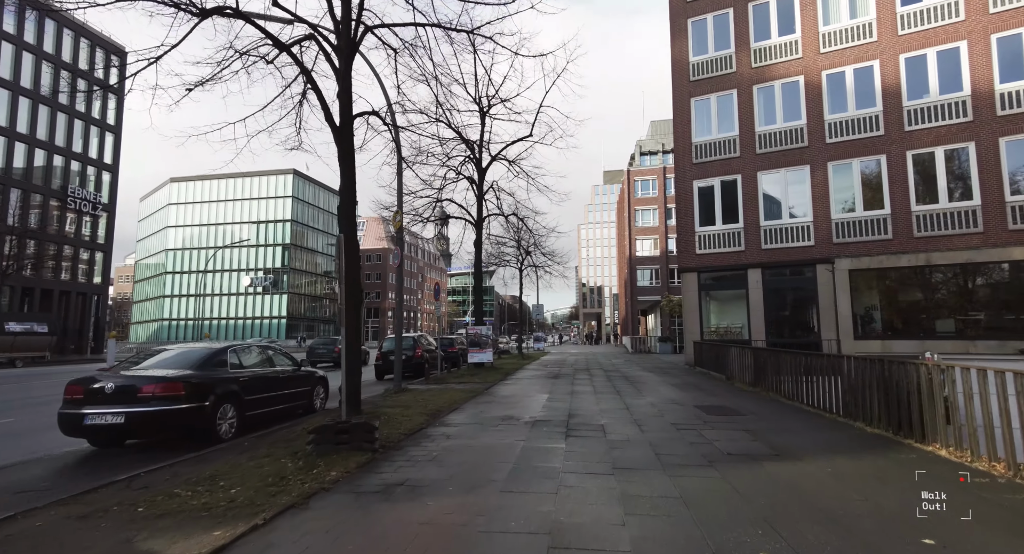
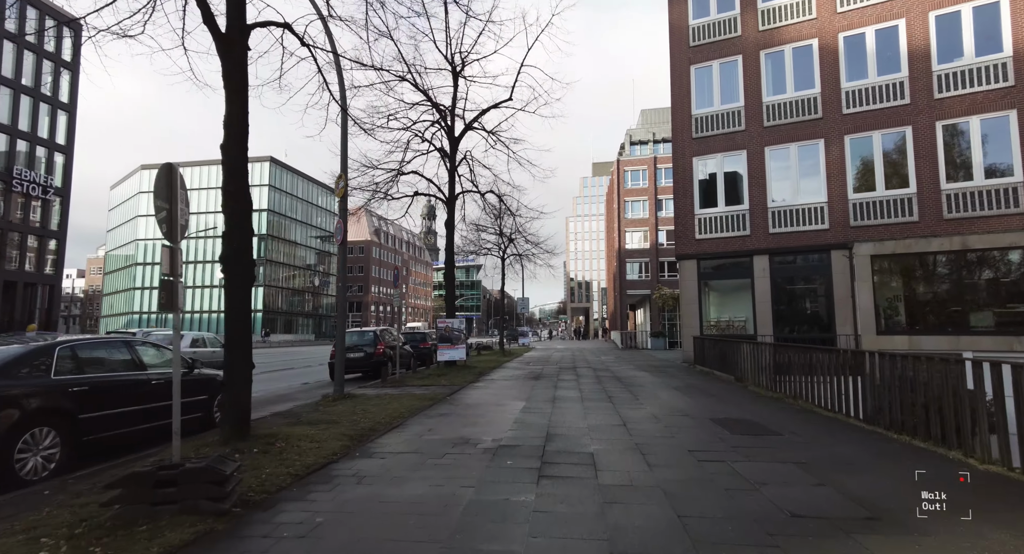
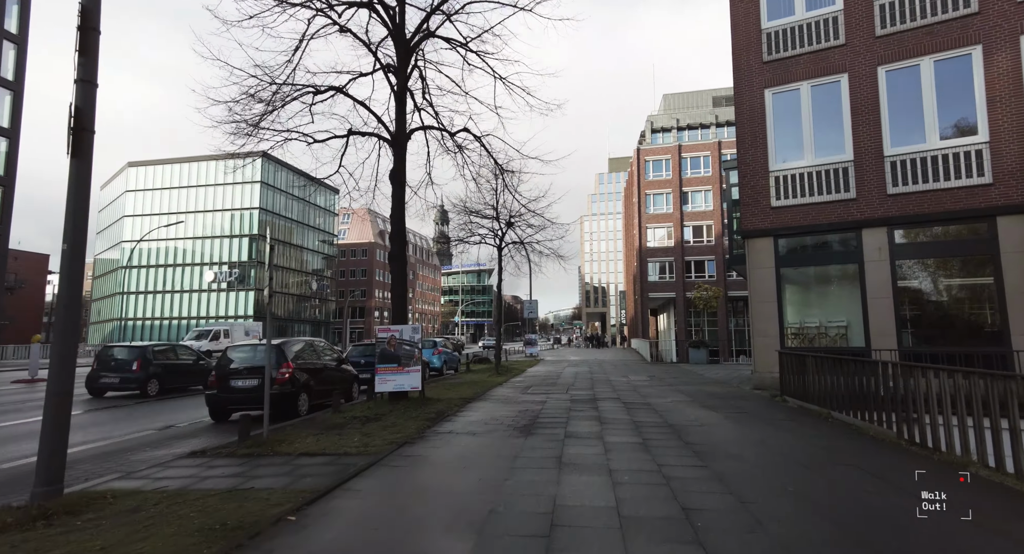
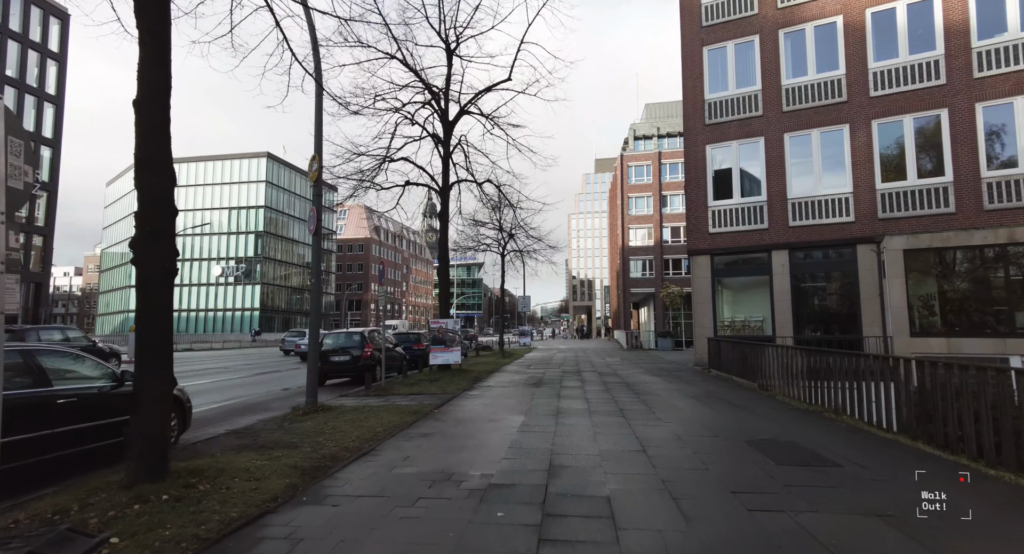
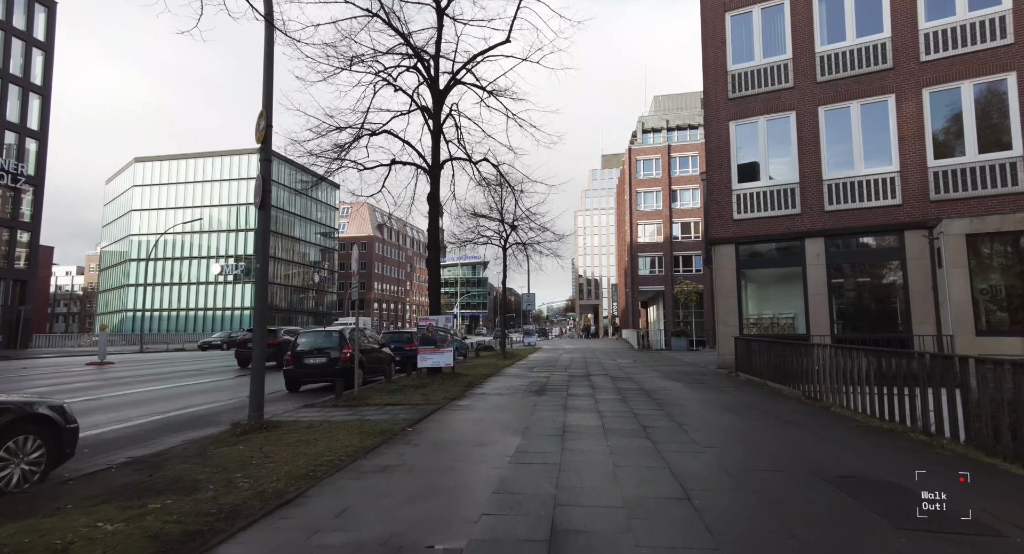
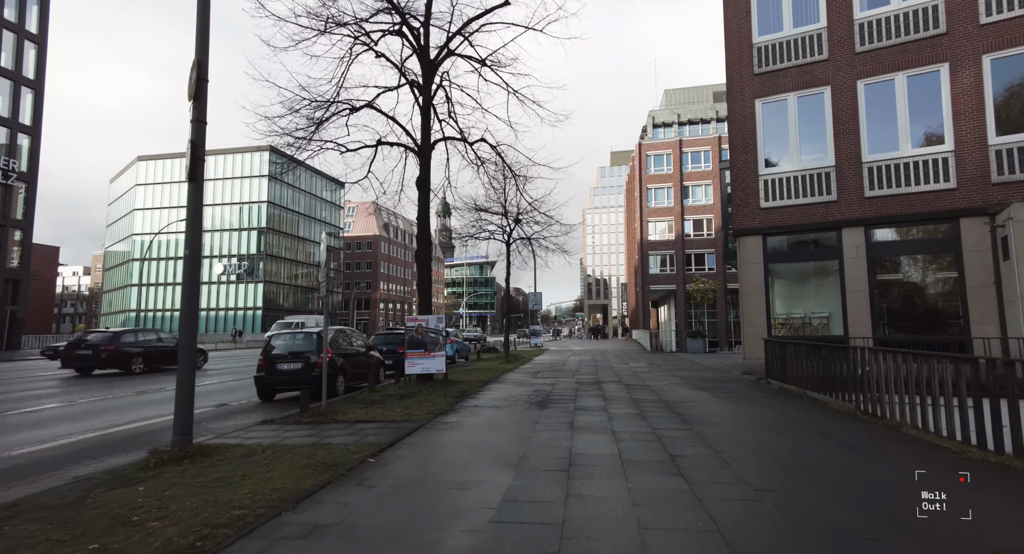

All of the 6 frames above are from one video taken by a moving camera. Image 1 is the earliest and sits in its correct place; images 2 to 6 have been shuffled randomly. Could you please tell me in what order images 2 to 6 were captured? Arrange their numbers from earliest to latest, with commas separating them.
2, 4, 5, 6, 3
